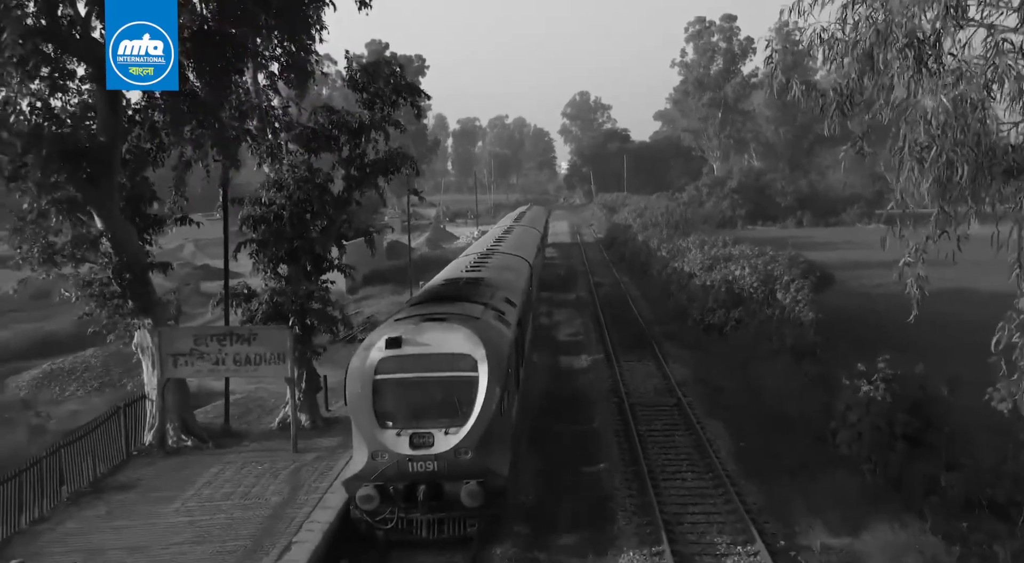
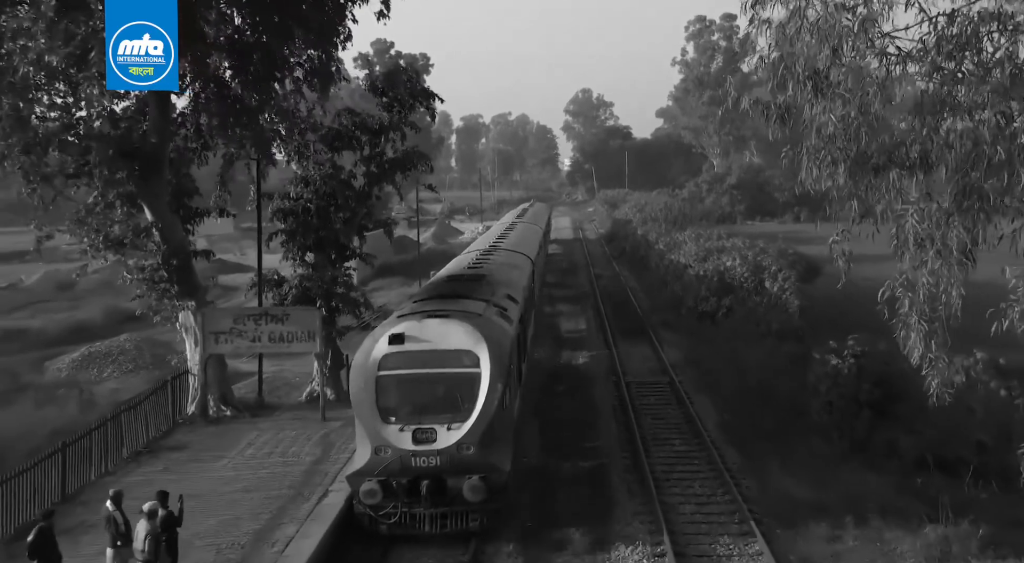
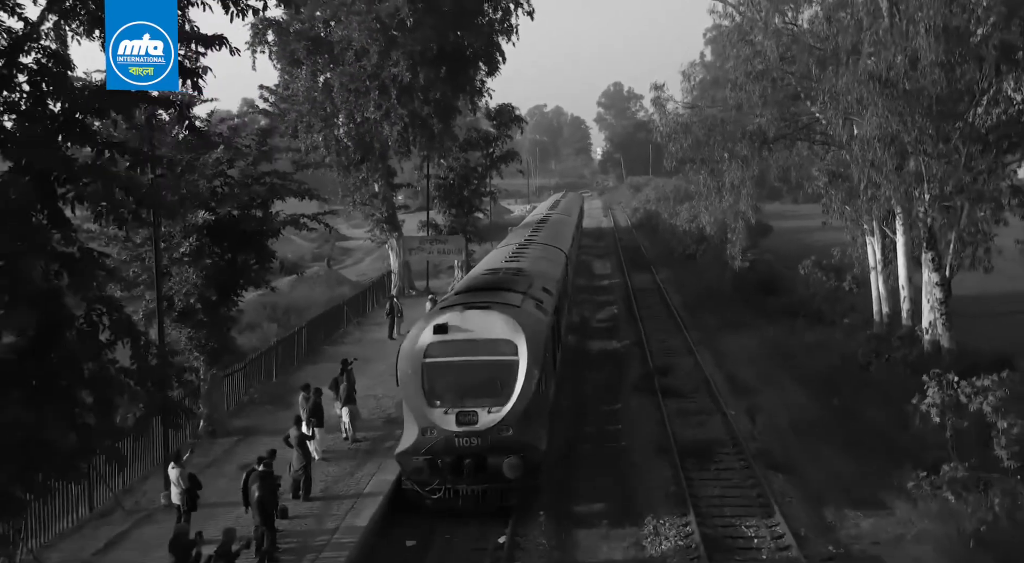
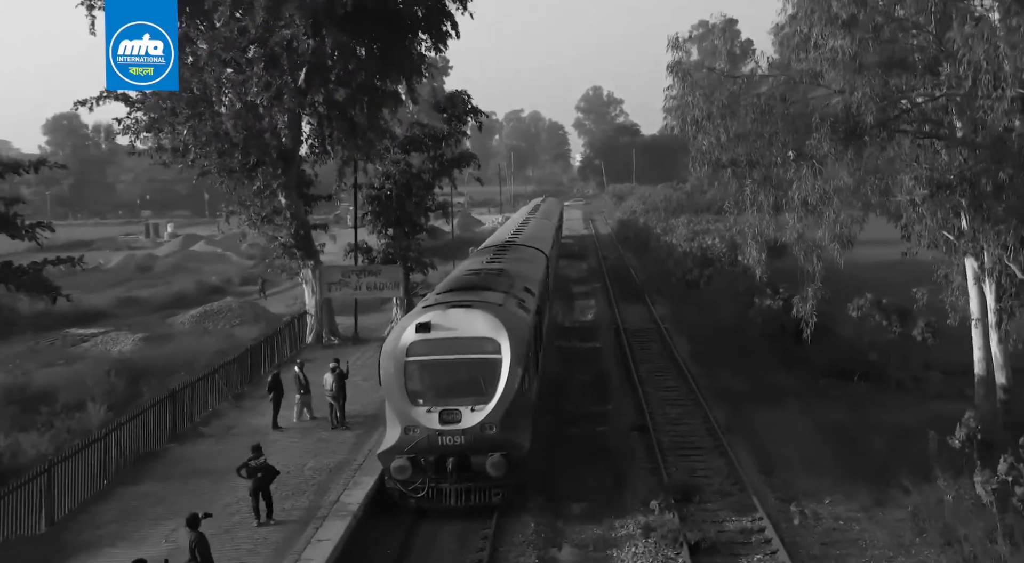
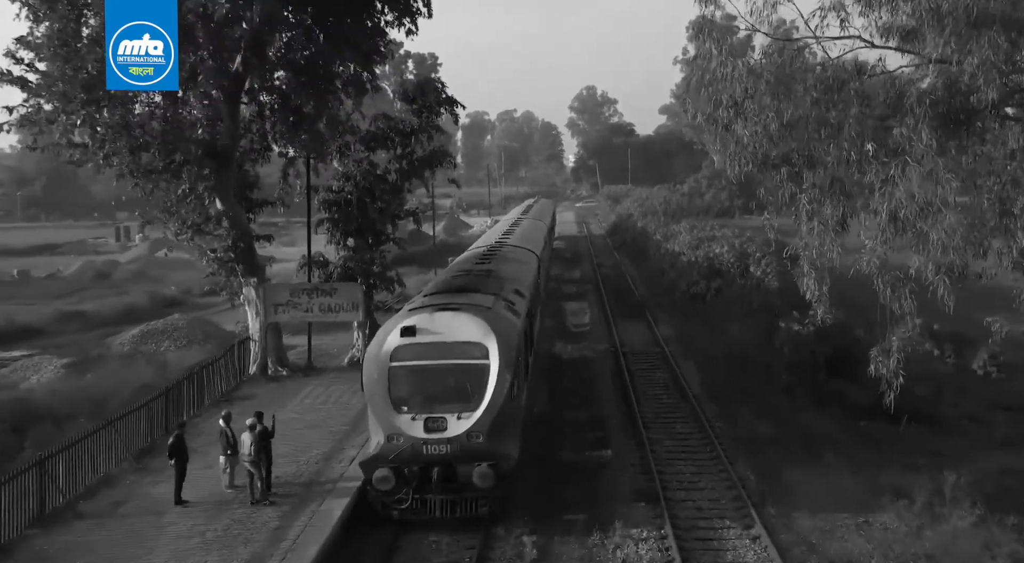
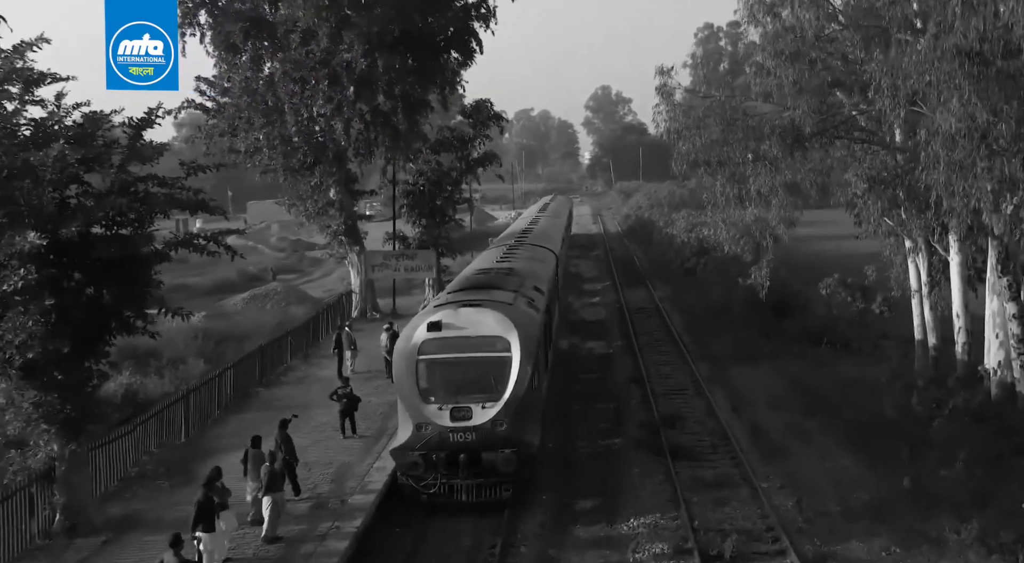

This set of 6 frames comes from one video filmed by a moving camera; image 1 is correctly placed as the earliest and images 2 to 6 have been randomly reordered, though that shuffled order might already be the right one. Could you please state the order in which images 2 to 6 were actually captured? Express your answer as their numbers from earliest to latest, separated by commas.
2, 5, 4, 6, 3
